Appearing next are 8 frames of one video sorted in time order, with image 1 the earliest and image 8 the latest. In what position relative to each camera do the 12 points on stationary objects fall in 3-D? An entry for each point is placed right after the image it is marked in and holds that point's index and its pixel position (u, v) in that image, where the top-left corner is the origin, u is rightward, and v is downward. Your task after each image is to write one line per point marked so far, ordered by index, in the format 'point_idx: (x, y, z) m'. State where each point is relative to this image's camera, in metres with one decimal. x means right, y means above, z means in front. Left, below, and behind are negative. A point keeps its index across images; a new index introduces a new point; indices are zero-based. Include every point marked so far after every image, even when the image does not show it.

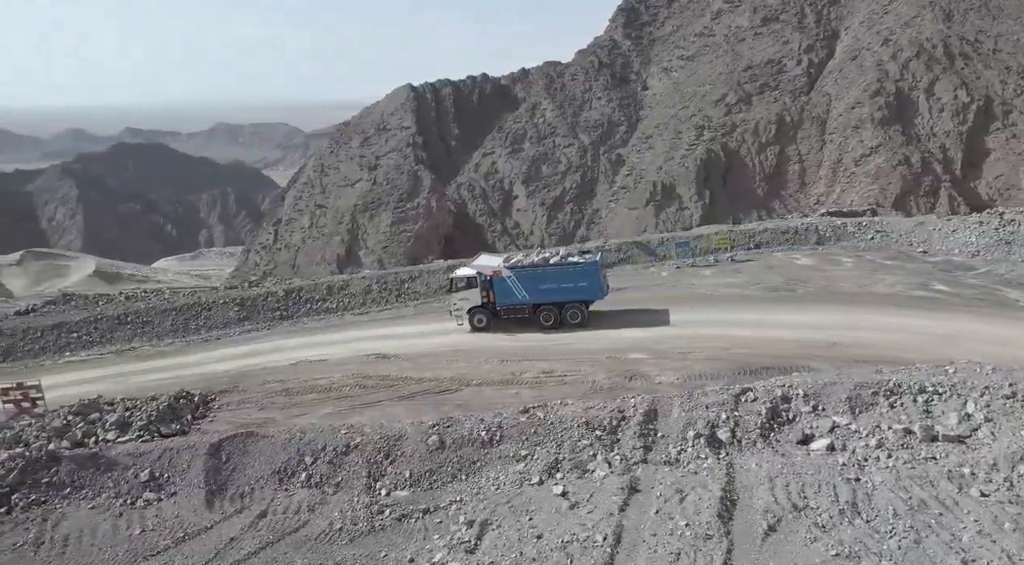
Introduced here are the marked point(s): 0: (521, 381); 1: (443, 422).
0: (+0.2, -1.9, +14.3) m
1: (-1.0, -2.1, +10.6) m
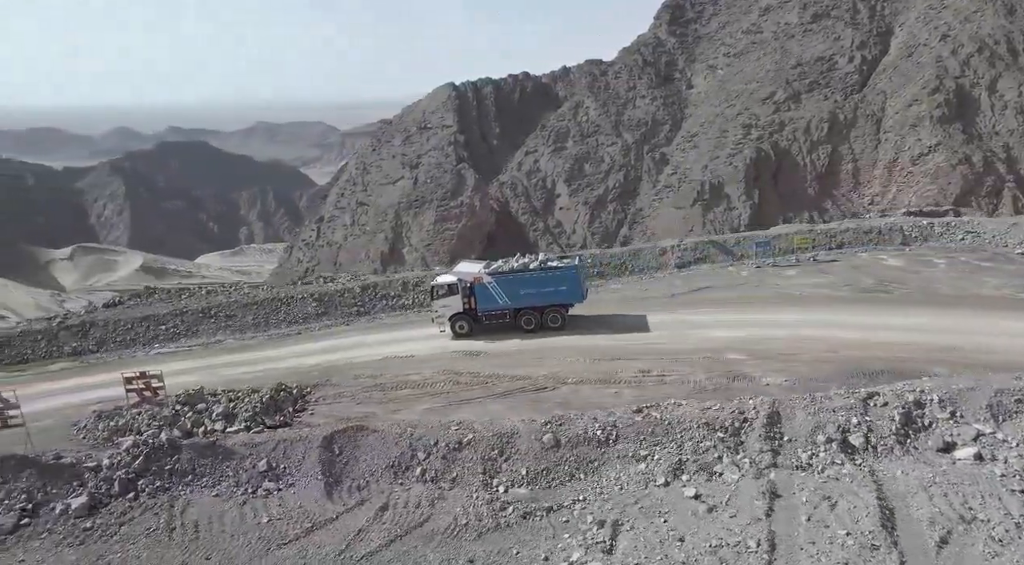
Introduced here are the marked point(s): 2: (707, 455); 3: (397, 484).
0: (+2.1, -1.9, +14.2) m
1: (+0.6, -2.0, +10.6) m
2: (+2.5, -2.2, +9.1) m
3: (-1.6, -2.8, +10.2) m
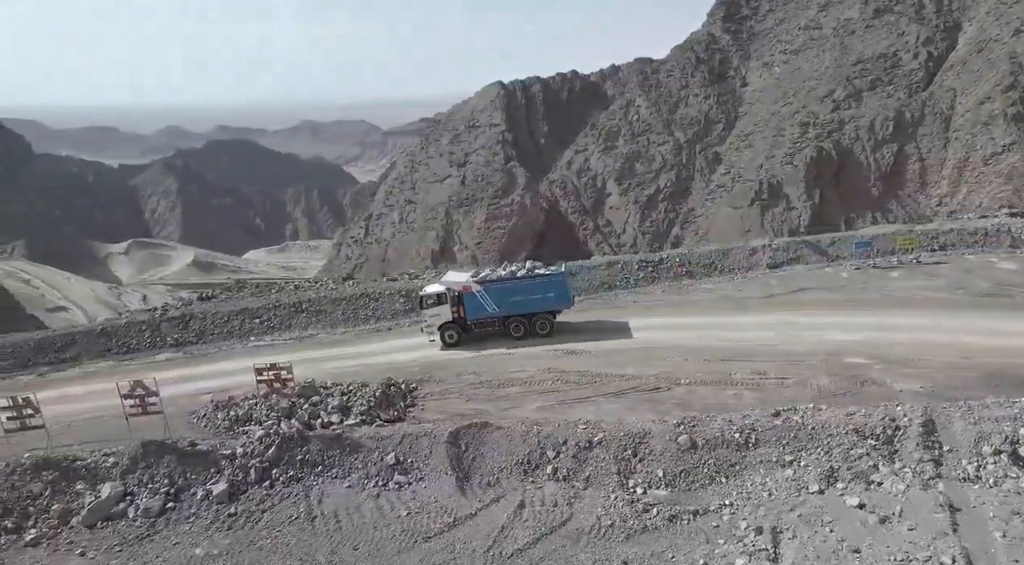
0: (+4.3, -1.9, +13.8) m
1: (+2.5, -2.0, +10.3) m
2: (+4.2, -2.2, +8.8) m
3: (+0.2, -2.8, +10.1) m
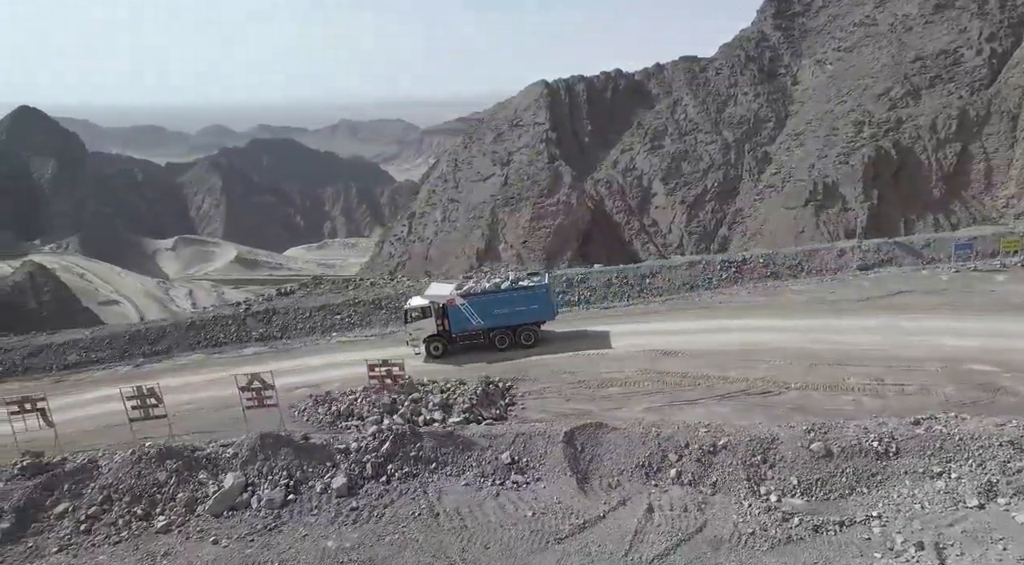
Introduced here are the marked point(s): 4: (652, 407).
0: (+6.2, -1.9, +13.3) m
1: (+4.2, -2.0, +10.0) m
2: (+5.8, -2.2, +8.2) m
3: (+1.9, -2.8, +9.9) m
4: (+2.7, -2.4, +13.7) m
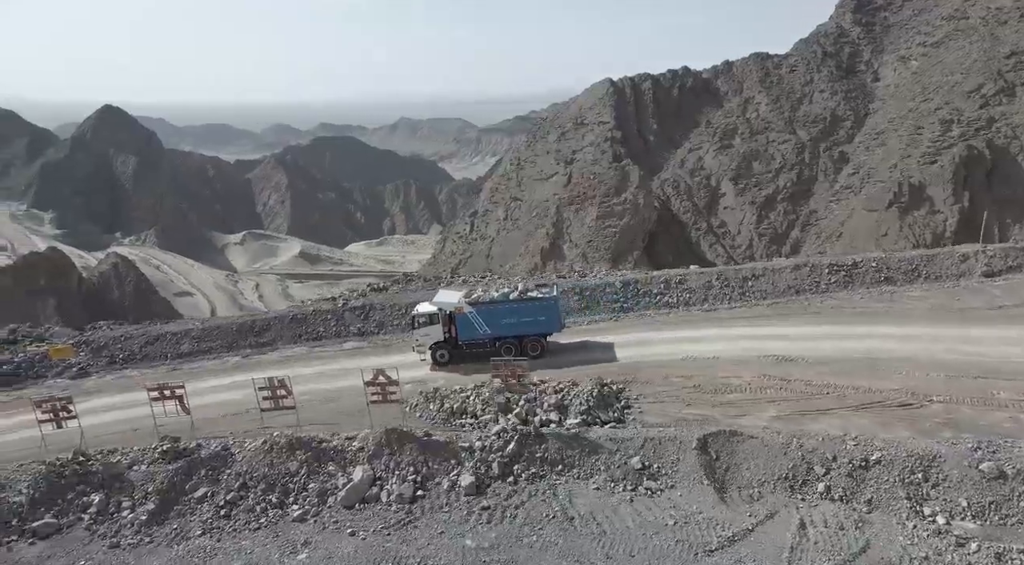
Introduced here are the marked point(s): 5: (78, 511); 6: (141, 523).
0: (+8.4, -2.1, +12.3) m
1: (+6.1, -2.1, +9.2) m
2: (+7.5, -2.3, +7.4) m
3: (+3.8, -2.8, +9.4) m
4: (+4.9, -2.4, +13.1) m
5: (-7.0, -3.7, +11.6) m
6: (-5.8, -3.7, +11.2) m
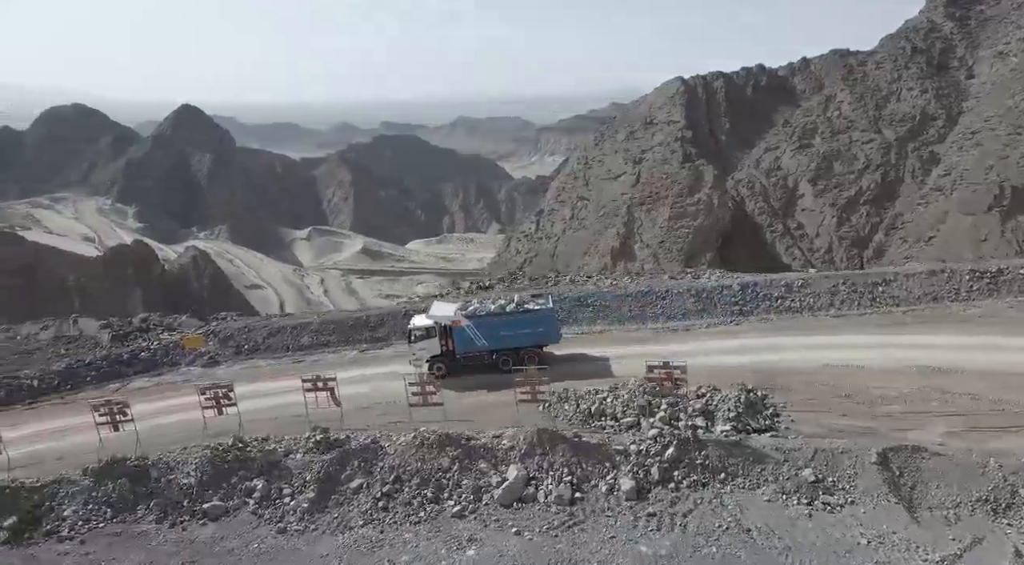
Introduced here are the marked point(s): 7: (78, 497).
0: (+10.9, -2.2, +11.1) m
1: (+8.2, -2.2, +8.2) m
2: (+9.4, -2.5, +6.2) m
3: (+6.0, -2.9, +8.7) m
4: (+7.5, -2.5, +12.2) m
5: (-4.5, -3.5, +12.0) m
6: (-3.3, -3.6, +11.5) m
7: (-7.3, -3.6, +12.1) m
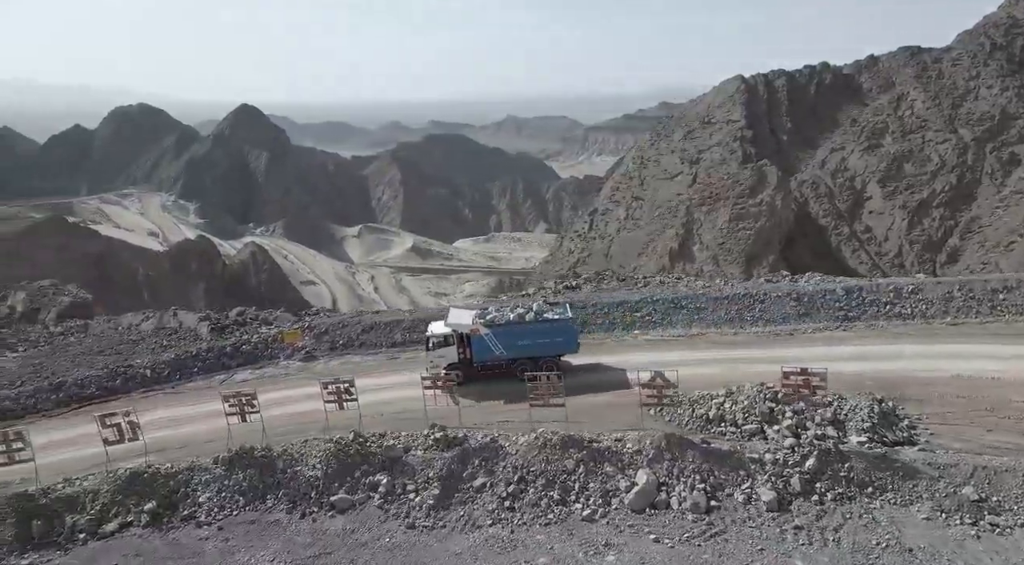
0: (+12.8, -2.4, +9.8) m
1: (+9.9, -2.4, +7.2) m
2: (+10.9, -2.6, +5.1) m
3: (+7.7, -3.0, +7.9) m
4: (+9.5, -2.6, +11.2) m
5: (-2.4, -3.5, +12.1) m
6: (-1.3, -3.6, +11.5) m
7: (-5.2, -3.5, +12.5) m
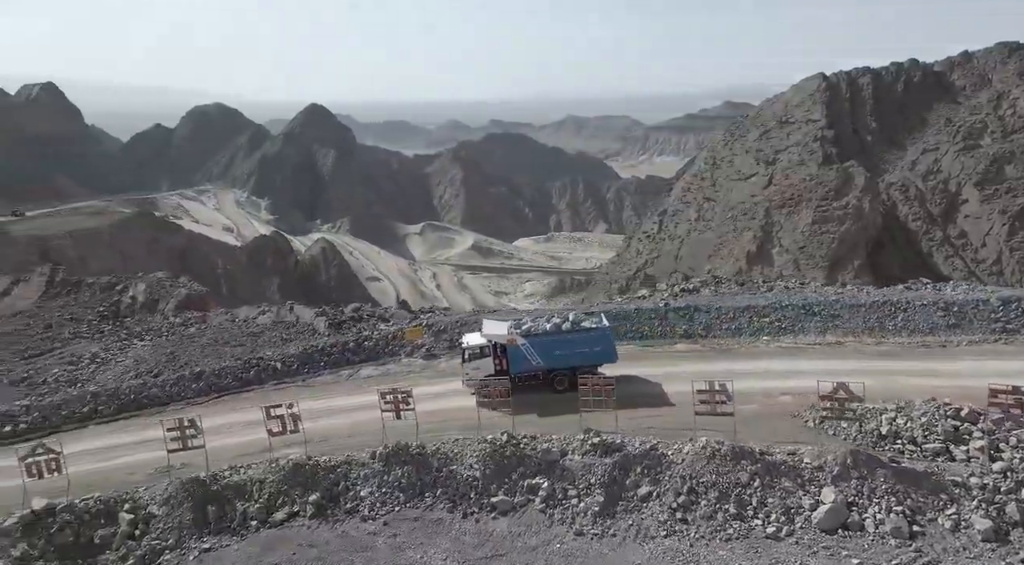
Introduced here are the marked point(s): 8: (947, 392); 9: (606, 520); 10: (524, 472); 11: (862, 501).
0: (+15.2, -2.7, +7.8) m
1: (+12.0, -2.6, +5.6) m
2: (+12.7, -2.8, +3.4) m
3: (+9.8, -3.2, +6.5) m
4: (+12.1, -2.8, +9.6) m
5: (+0.3, -3.5, +11.9) m
6: (+1.3, -3.6, +11.2) m
7: (-2.4, -3.5, +12.7) m
8: (+9.9, -2.5, +16.6) m
9: (+1.5, -3.7, +11.1) m
10: (+0.3, -3.2, +12.2) m
11: (+5.0, -3.1, +10.1) m
